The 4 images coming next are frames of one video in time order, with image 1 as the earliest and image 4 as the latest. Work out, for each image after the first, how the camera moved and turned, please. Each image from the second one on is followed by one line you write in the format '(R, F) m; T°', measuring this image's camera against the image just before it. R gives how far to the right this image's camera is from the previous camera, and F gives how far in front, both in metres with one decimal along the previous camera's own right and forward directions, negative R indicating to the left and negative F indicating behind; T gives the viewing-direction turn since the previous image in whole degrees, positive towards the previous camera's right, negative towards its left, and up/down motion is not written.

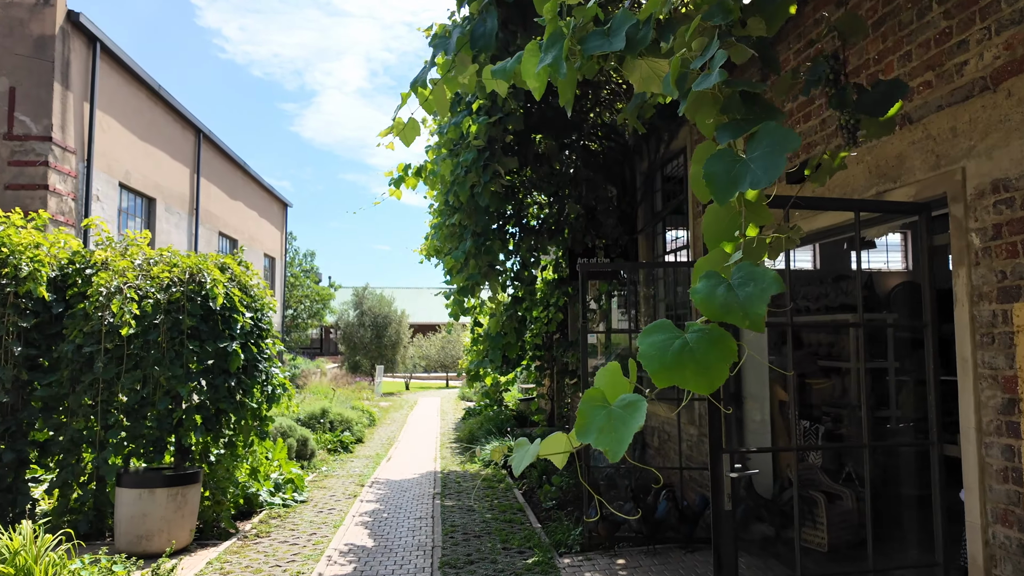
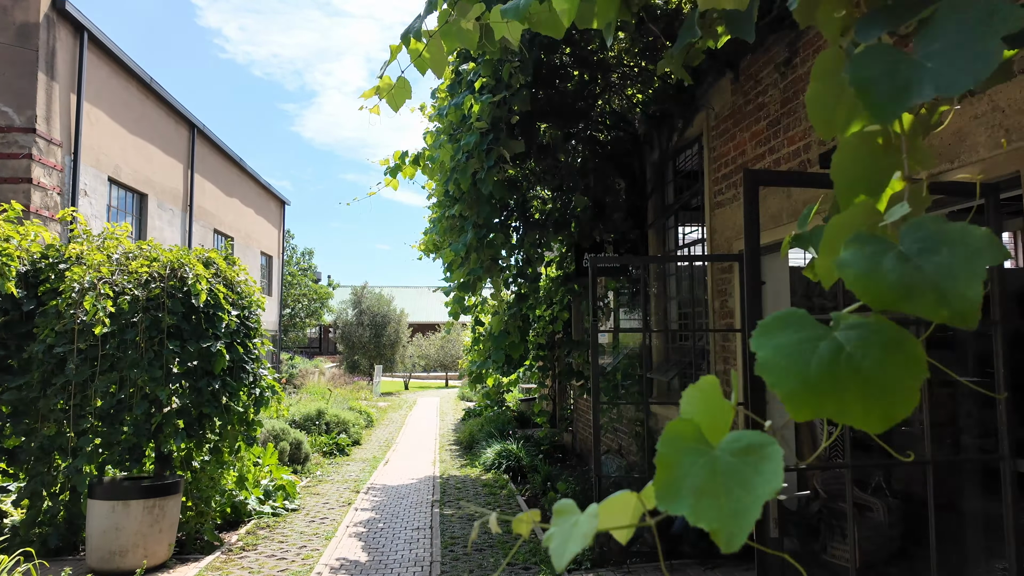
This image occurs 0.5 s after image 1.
(0.0, +0.3) m; 0°
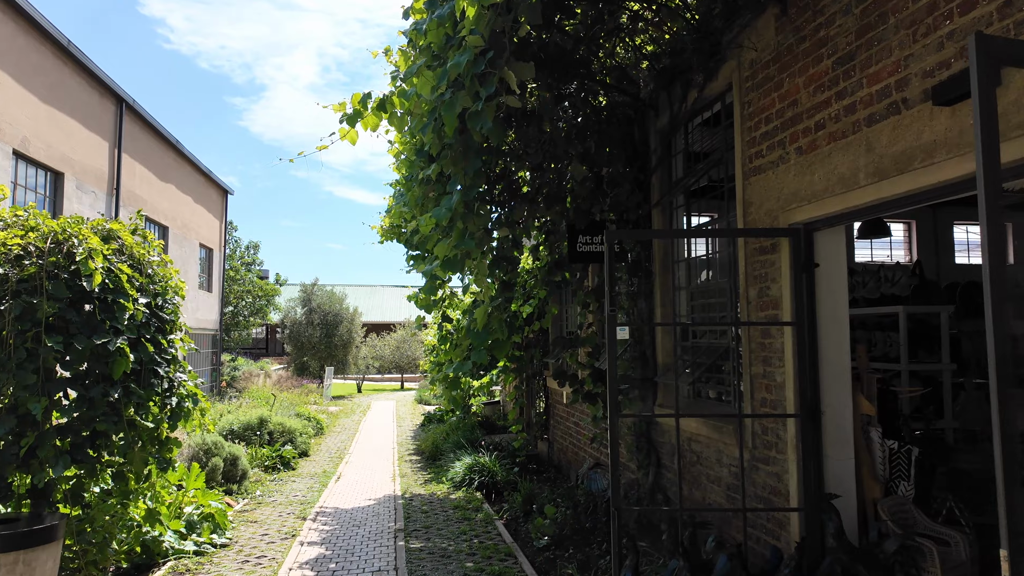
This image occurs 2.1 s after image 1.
(-0.2, +0.9) m; +4°
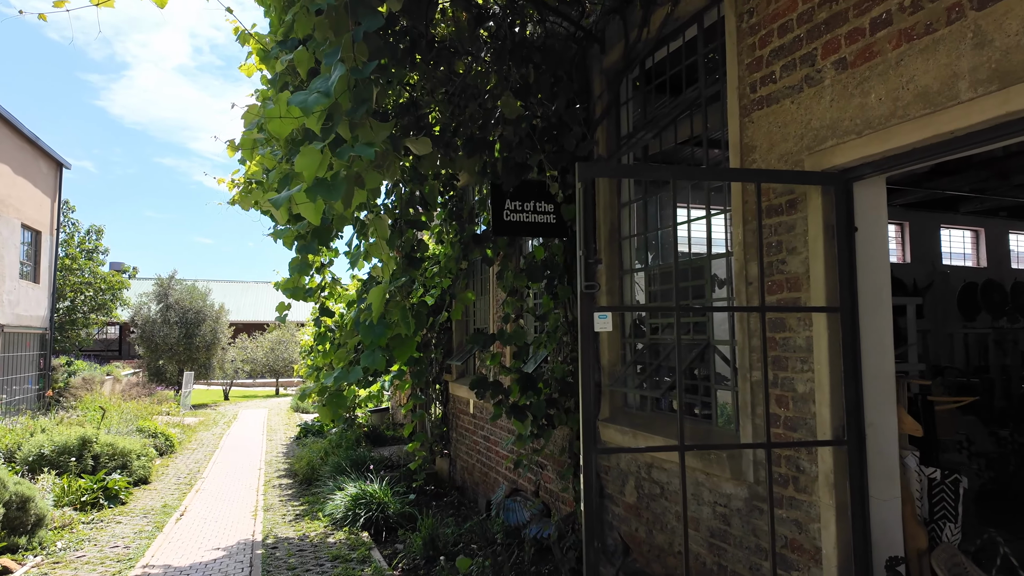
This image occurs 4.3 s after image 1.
(-0.1, +1.2) m; +10°
